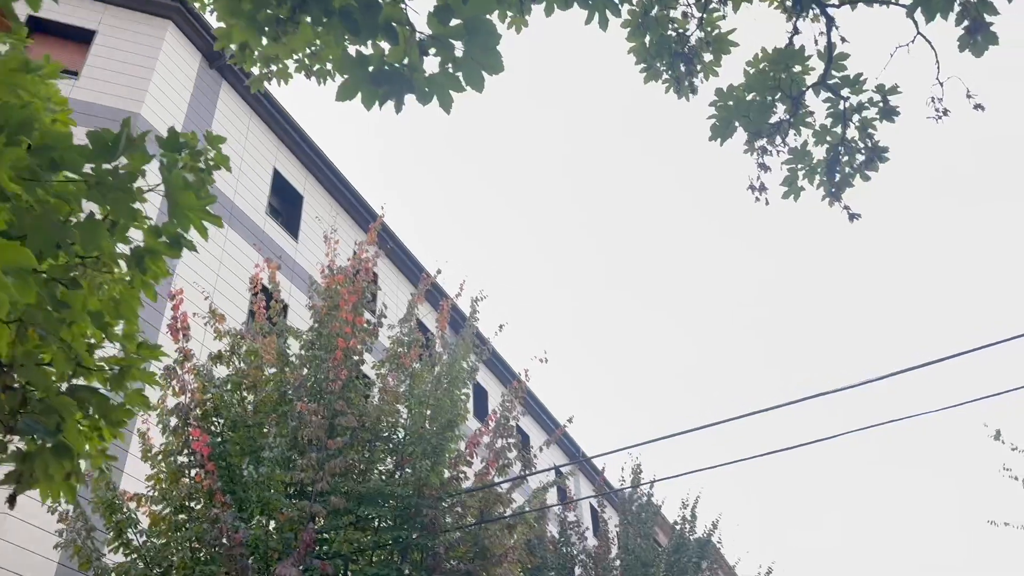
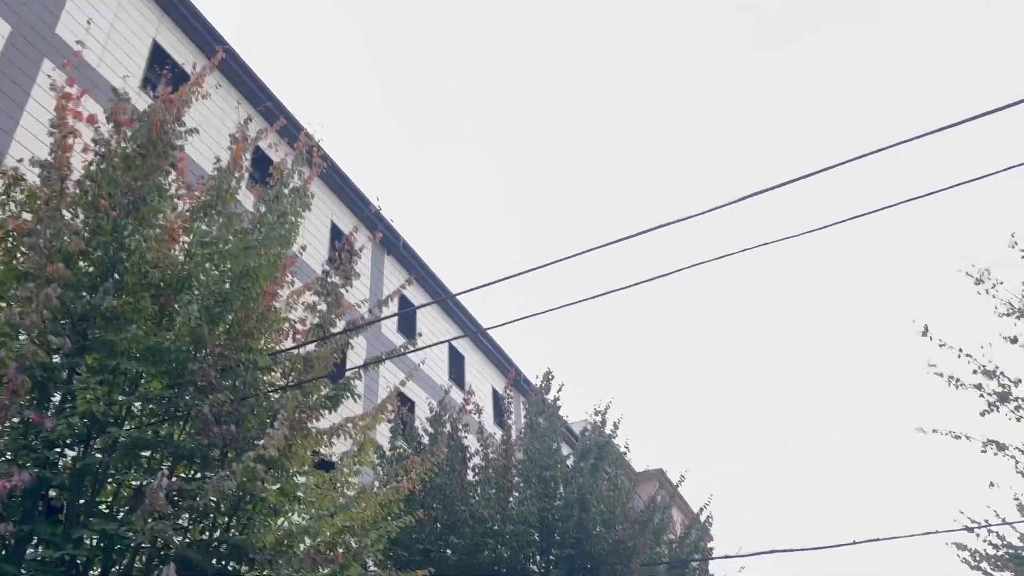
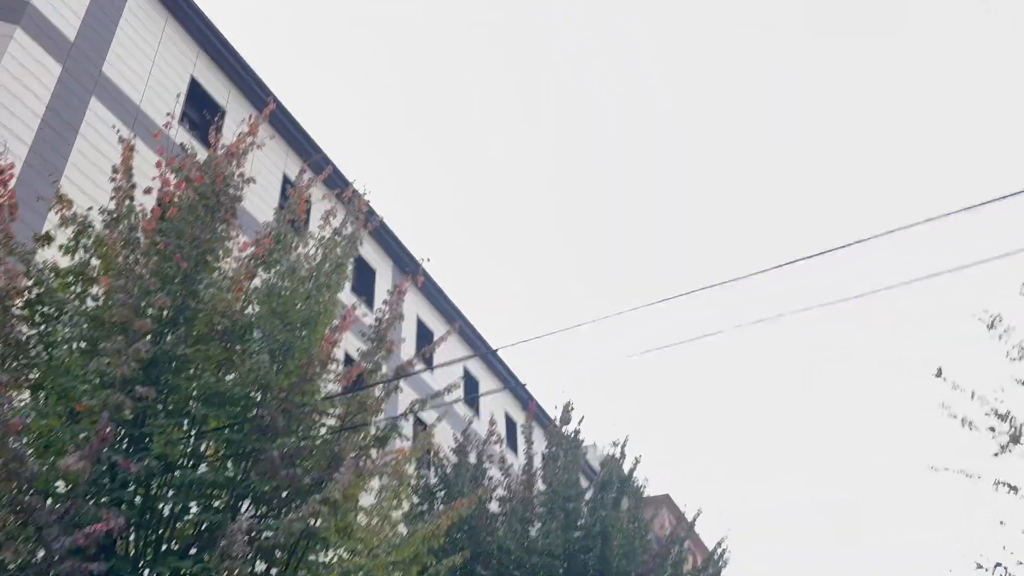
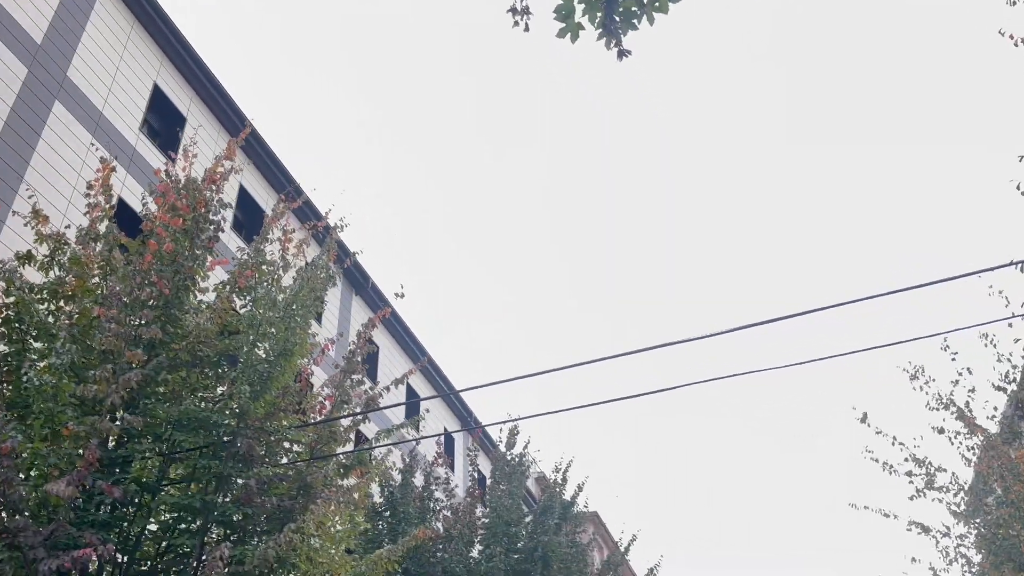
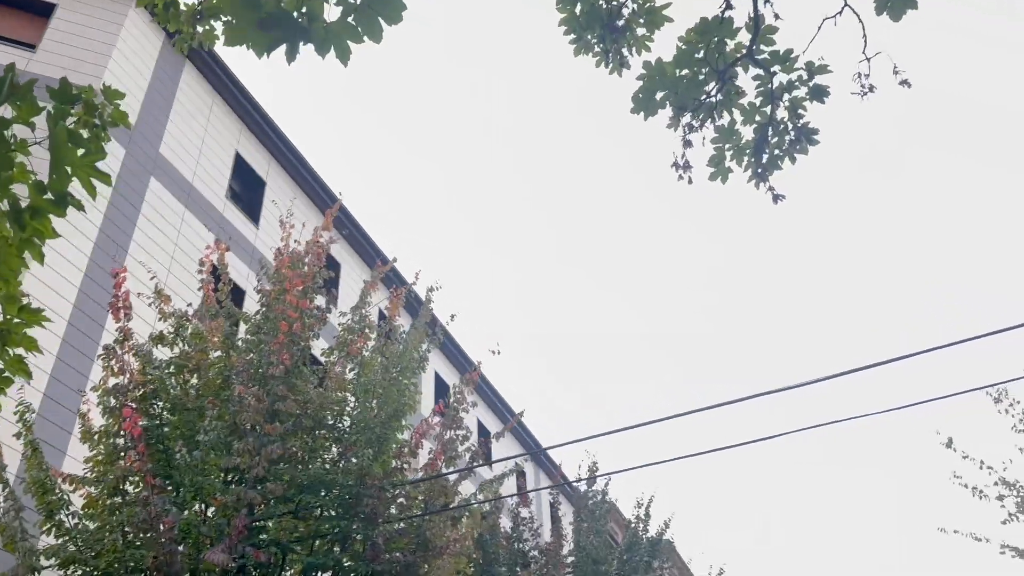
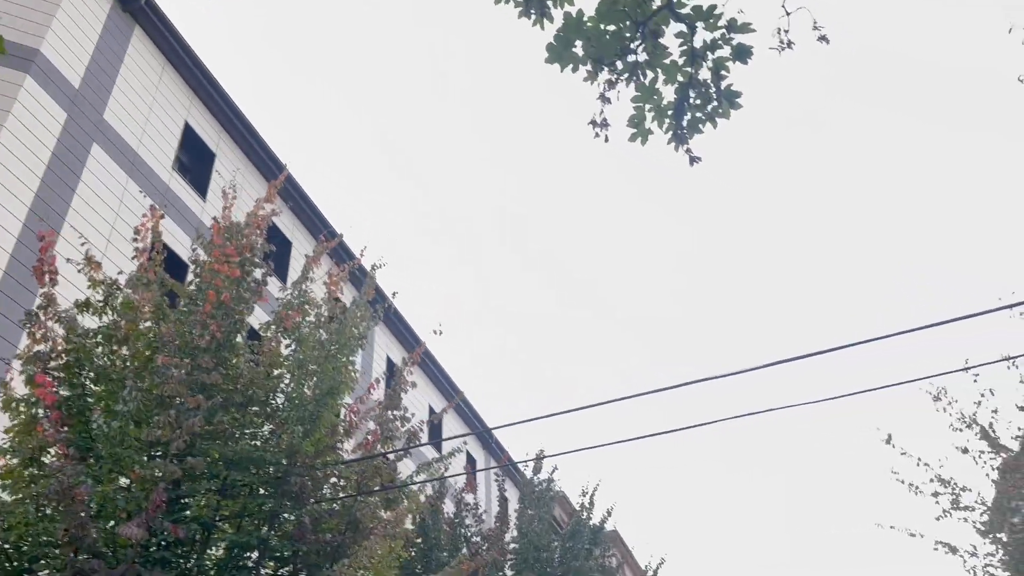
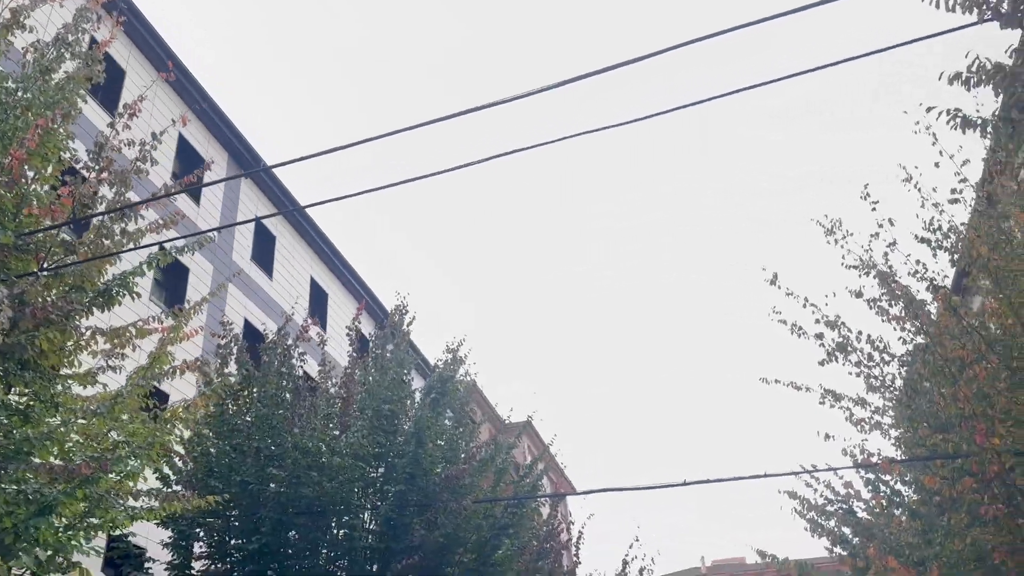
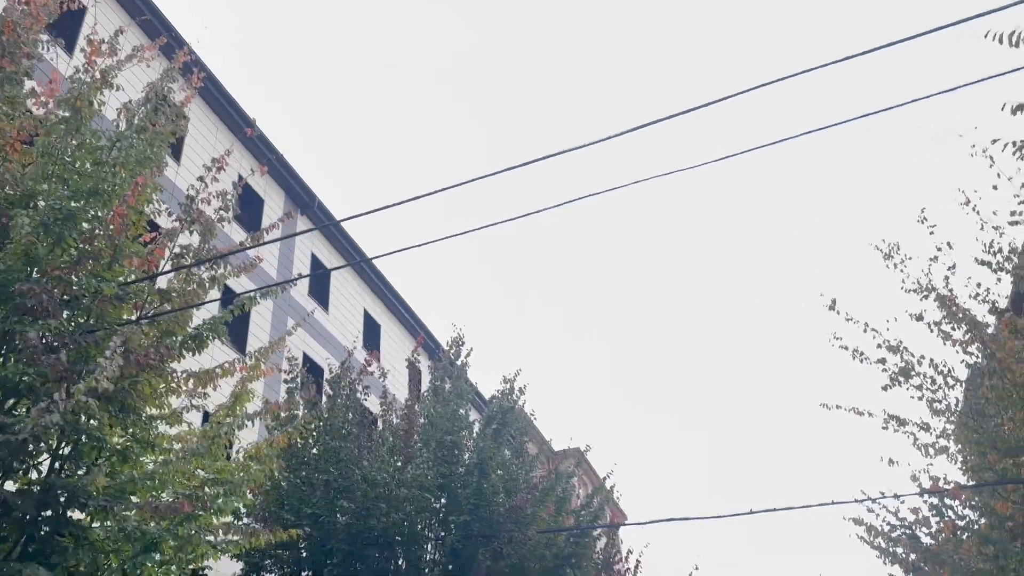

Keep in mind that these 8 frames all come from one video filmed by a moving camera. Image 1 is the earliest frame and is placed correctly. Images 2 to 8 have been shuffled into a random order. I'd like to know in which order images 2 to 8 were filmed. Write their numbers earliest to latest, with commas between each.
5, 6, 4, 3, 2, 8, 7
